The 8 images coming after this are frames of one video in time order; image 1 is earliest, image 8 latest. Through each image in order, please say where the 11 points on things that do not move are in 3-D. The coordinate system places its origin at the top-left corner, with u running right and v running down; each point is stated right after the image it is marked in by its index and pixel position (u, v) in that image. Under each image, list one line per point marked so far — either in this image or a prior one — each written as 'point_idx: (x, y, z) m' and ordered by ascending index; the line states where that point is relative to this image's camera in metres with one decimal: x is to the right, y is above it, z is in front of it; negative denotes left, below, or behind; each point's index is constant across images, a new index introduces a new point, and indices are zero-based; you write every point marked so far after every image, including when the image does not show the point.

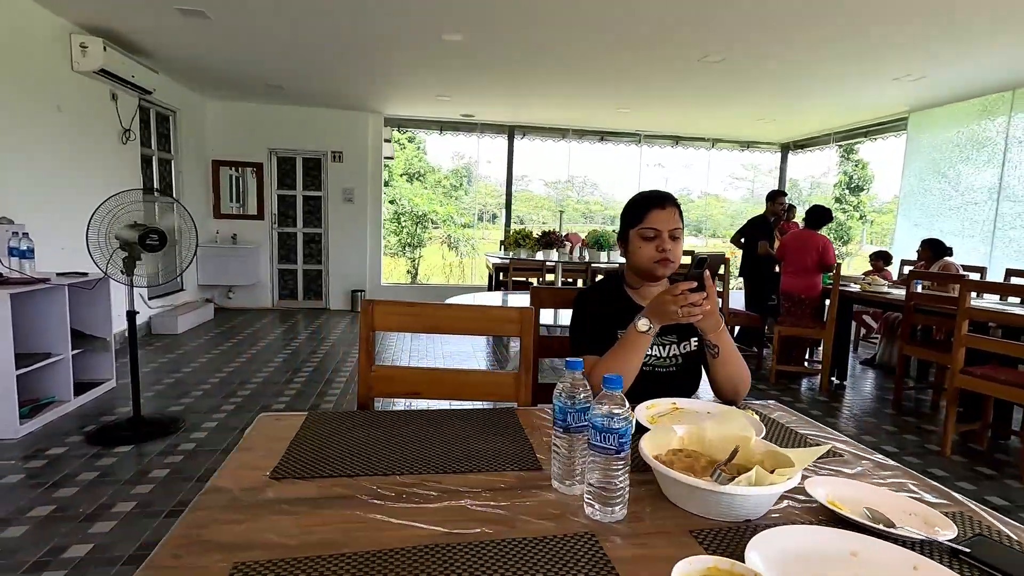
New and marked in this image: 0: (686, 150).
0: (+2.3, +1.9, +7.4) m
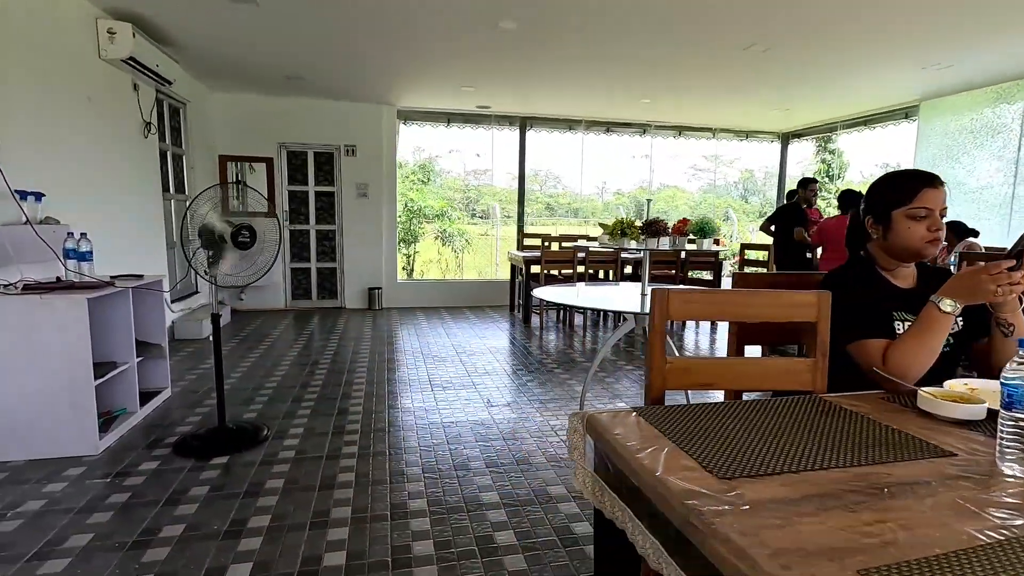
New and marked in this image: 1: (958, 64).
0: (+2.4, +2.1, +7.4) m
1: (+3.8, +1.9, +4.5) m
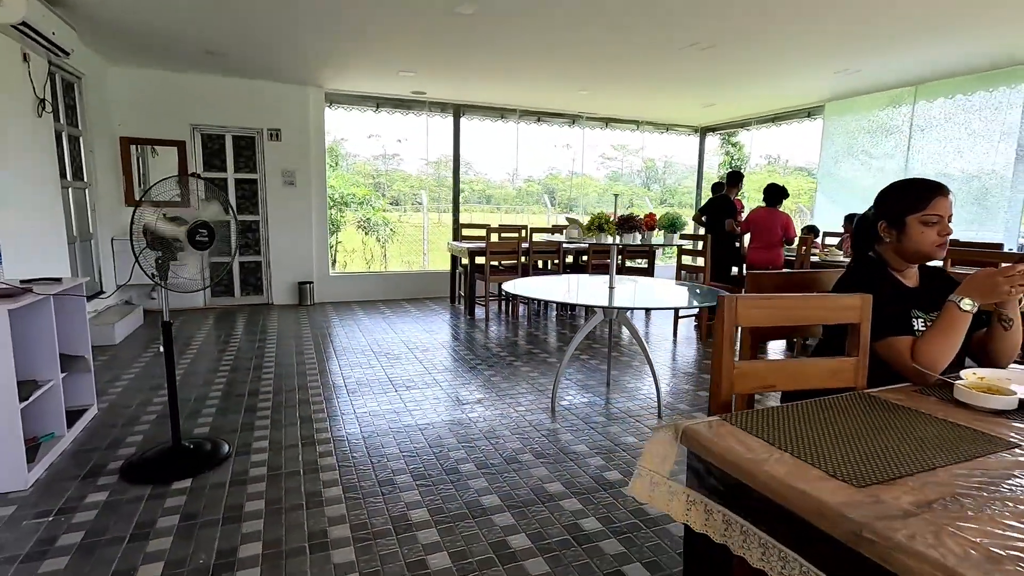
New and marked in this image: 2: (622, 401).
0: (+1.5, +2.2, +7.7) m
1: (+3.3, +2.0, +5.0) m
2: (+0.7, -0.7, +3.2) m
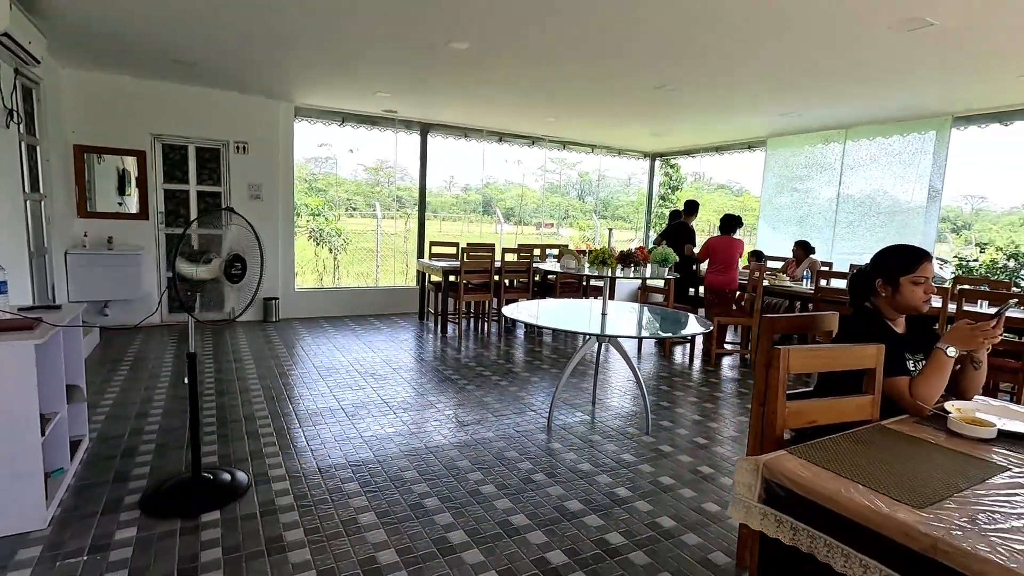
0: (+0.9, +2.0, +8.0) m
1: (+3.0, +1.8, +5.6) m
2: (+0.6, -0.8, +3.4) m
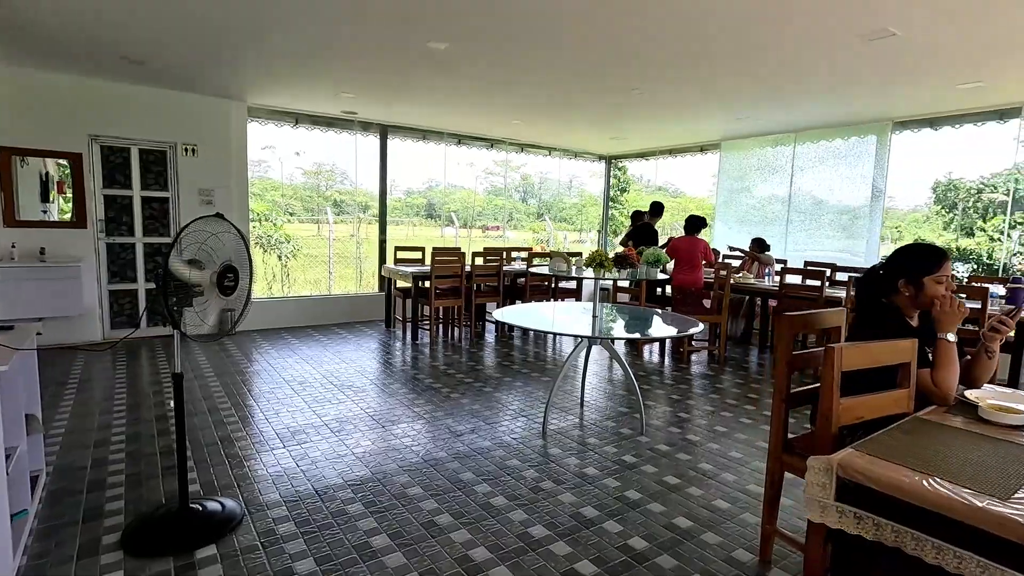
0: (+0.3, +2.0, +8.0) m
1: (+2.6, +1.9, +5.8) m
2: (+0.5, -0.8, +3.4) m
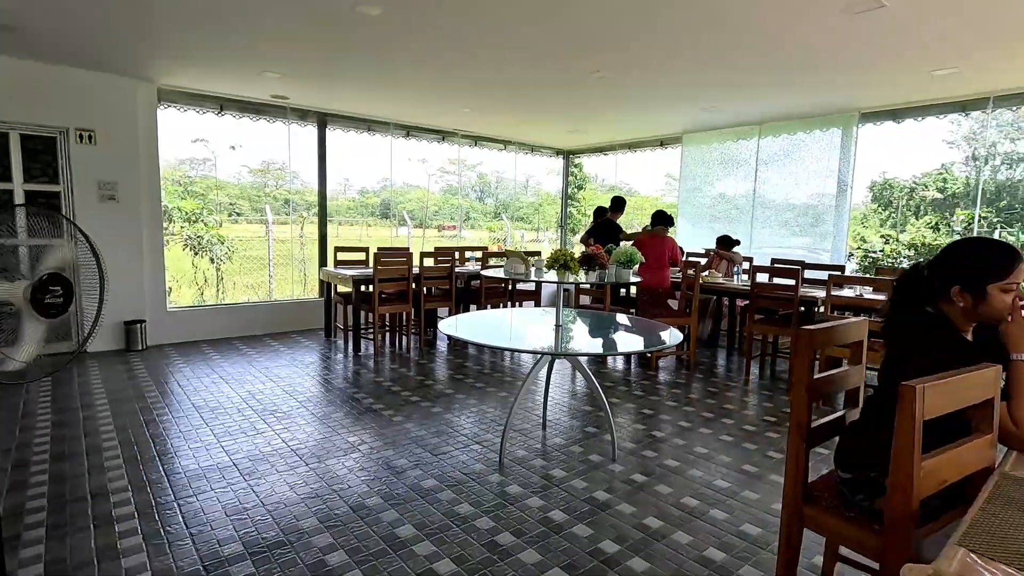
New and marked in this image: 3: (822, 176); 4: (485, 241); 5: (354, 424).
0: (-0.4, +1.9, +7.6) m
1: (+2.1, +1.9, +5.6) m
2: (+0.3, -0.9, +3.0) m
3: (+3.2, +1.2, +5.5) m
4: (-0.3, +0.7, +7.8) m
5: (-0.9, -0.8, +3.1) m
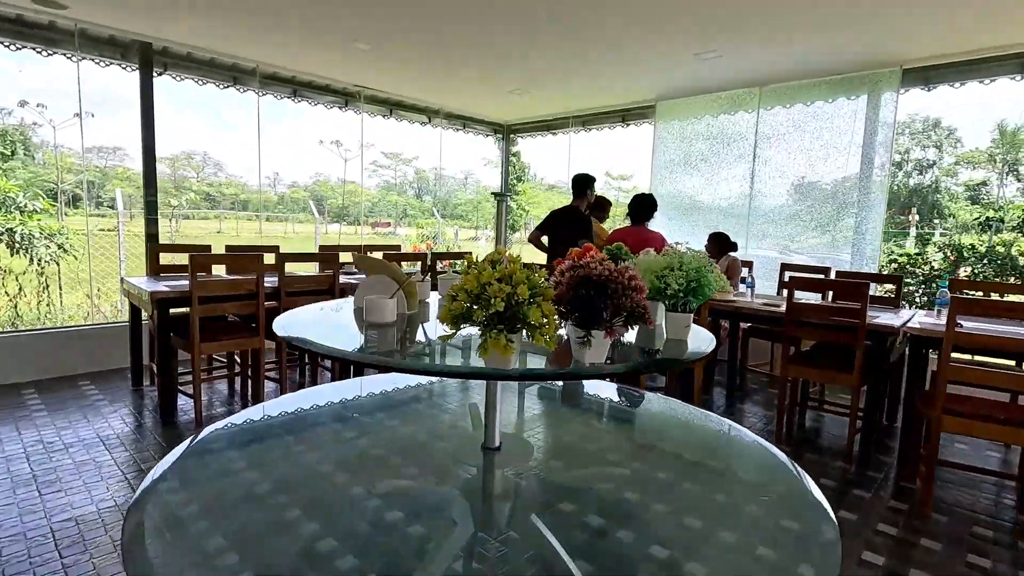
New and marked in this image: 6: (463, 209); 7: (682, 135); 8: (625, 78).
0: (-1.2, +1.8, +5.8) m
1: (+1.5, +1.7, +4.1) m
2: (0.0, -1.0, +1.4) m
3: (+2.6, +1.0, +4.2) m
4: (-1.2, +0.6, +6.1) m
5: (-1.2, -0.9, +1.4) m
6: (-0.6, +1.0, +6.6) m
7: (+1.6, +1.5, +5.1) m
8: (+1.0, +1.8, +4.5) m
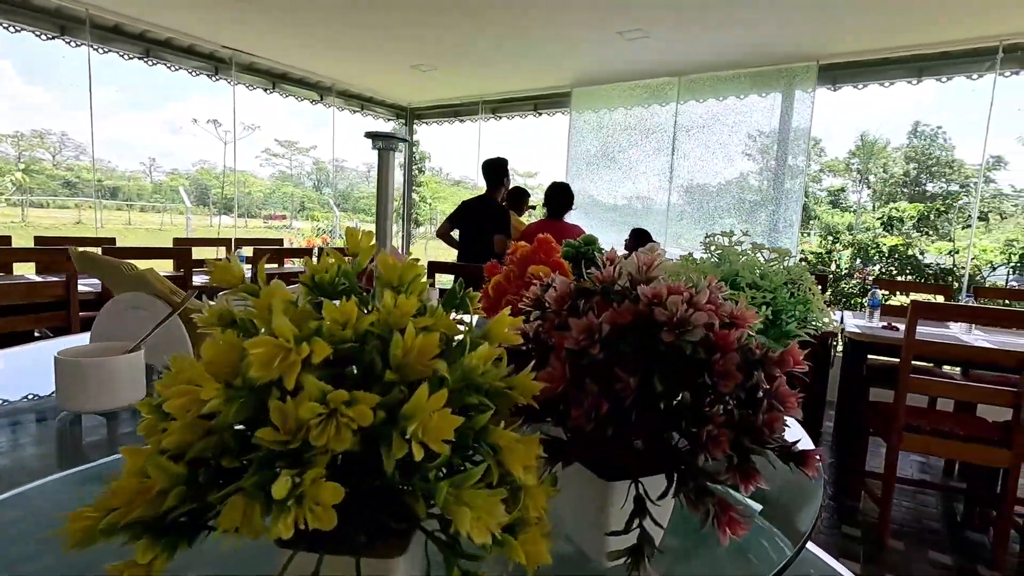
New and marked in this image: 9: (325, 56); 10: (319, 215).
0: (-2.1, +1.8, +5.0) m
1: (+0.8, +1.7, +3.8) m
2: (-0.2, -1.0, +0.9) m
3: (+1.9, +1.0, +4.1) m
4: (-2.2, +0.6, +5.3) m
5: (-1.4, -1.0, +0.7) m
6: (-1.7, +1.0, +5.9) m
7: (+0.7, +1.5, +4.8) m
8: (+0.3, +1.8, +4.1) m
9: (-1.5, +1.9, +4.3) m
10: (-2.0, +0.8, +5.5) m
